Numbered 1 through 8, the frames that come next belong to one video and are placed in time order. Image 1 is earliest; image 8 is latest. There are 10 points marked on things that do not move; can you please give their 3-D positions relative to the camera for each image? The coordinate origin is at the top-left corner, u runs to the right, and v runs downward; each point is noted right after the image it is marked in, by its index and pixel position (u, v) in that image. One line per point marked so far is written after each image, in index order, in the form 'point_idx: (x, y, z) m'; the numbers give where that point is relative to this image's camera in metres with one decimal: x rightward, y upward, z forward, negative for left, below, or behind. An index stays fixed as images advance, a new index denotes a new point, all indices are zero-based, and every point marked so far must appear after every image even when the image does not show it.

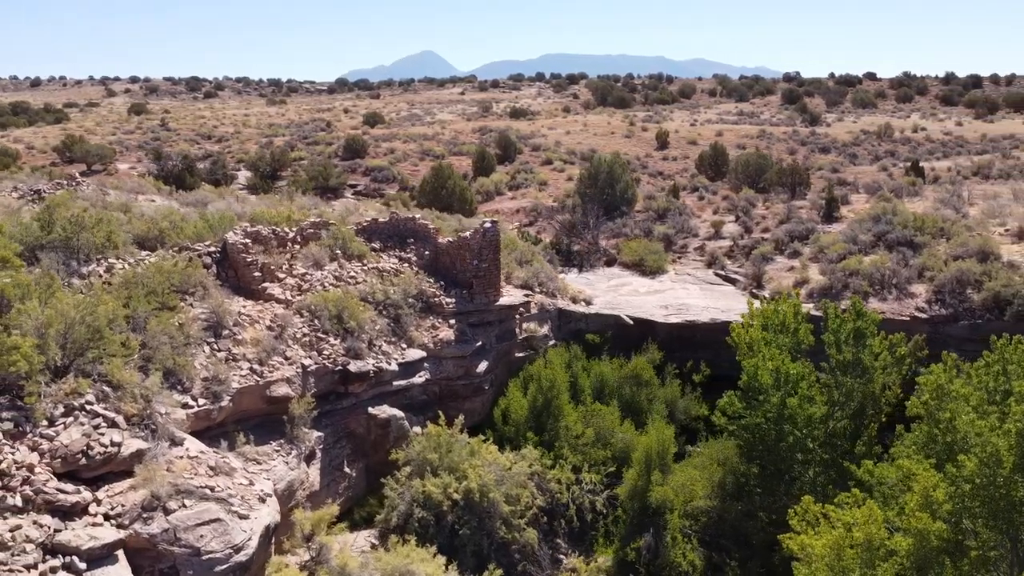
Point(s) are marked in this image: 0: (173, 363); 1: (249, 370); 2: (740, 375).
0: (-3.3, -0.7, +7.9) m
1: (-2.8, -0.9, +8.7) m
2: (+4.2, -1.6, +14.9) m
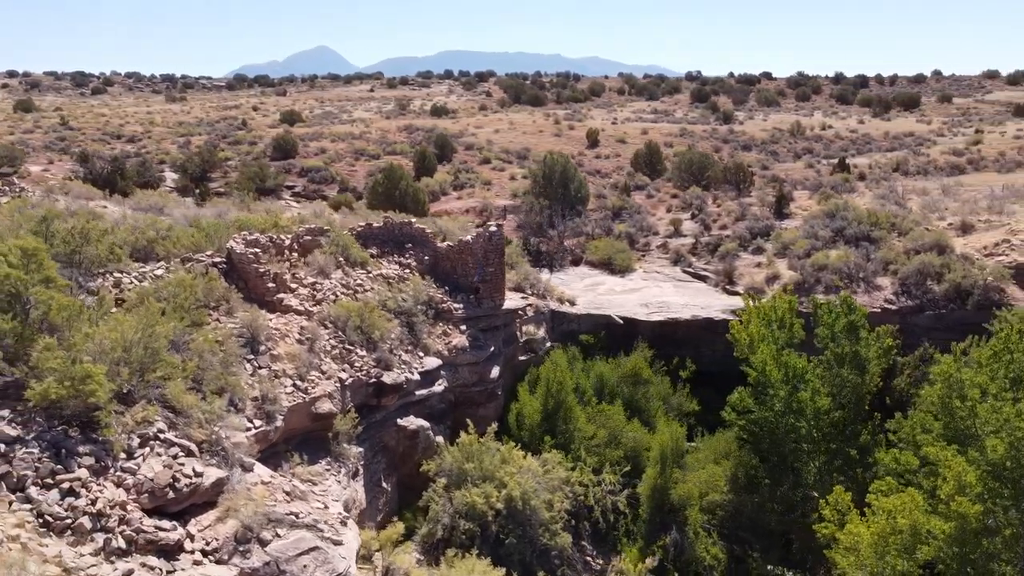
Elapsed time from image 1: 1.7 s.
0: (-2.6, -0.9, +7.4) m
1: (-2.2, -1.0, +8.3) m
2: (+4.0, -1.6, +15.3) m
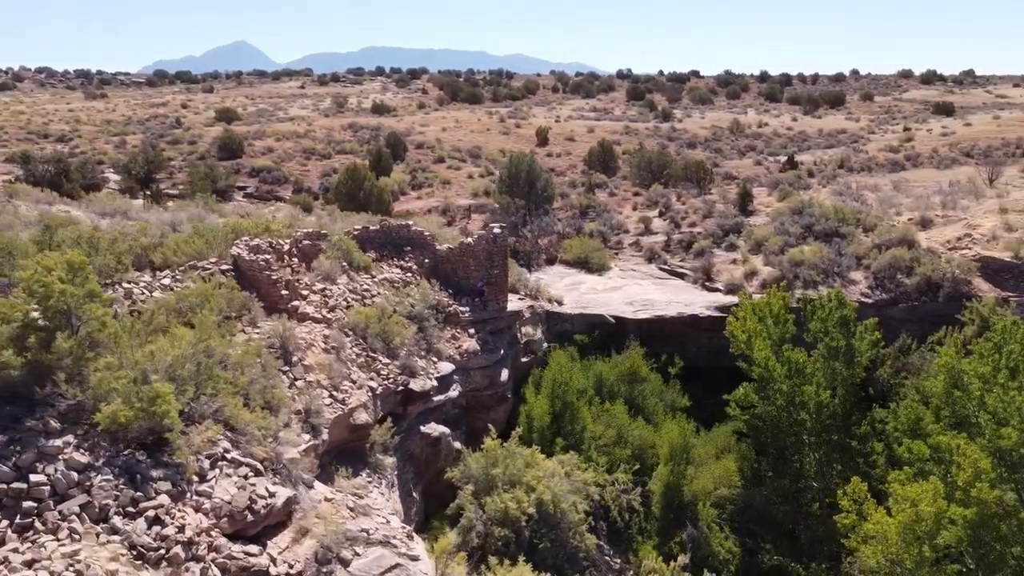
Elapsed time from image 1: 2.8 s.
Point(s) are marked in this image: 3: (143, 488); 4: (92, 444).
0: (-2.1, -1.0, +7.2) m
1: (-1.8, -1.1, +8.0) m
2: (+3.8, -1.5, +15.6) m
3: (-2.4, -1.3, +5.3) m
4: (-2.9, -1.1, +5.5) m
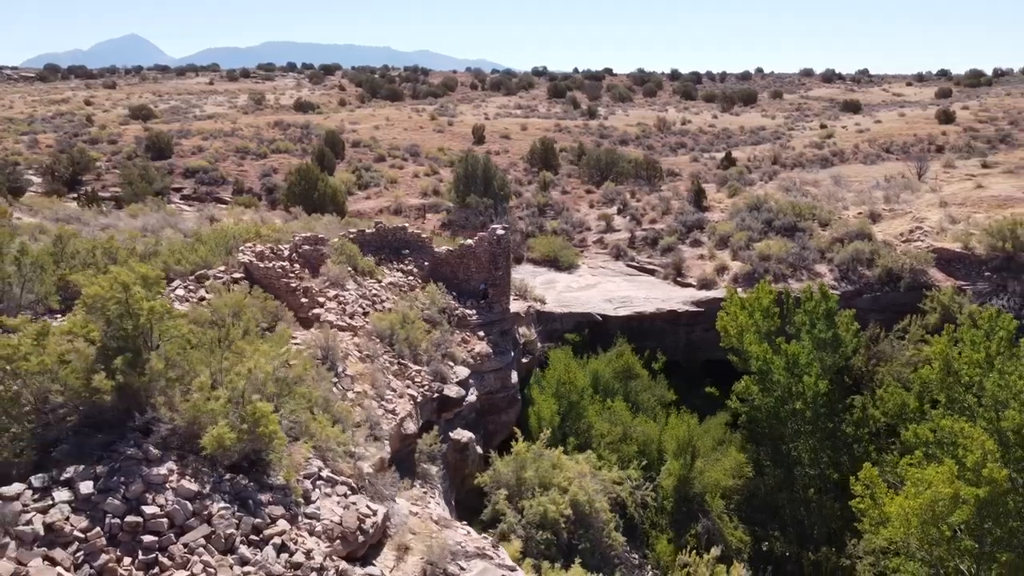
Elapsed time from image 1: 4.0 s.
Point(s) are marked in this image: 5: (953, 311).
0: (-1.5, -1.0, +6.9) m
1: (-1.3, -1.2, +7.8) m
2: (+3.5, -1.4, +15.9) m
3: (-1.6, -1.4, +5.1) m
4: (-2.0, -1.2, +5.2) m
5: (+8.3, -0.4, +15.1) m
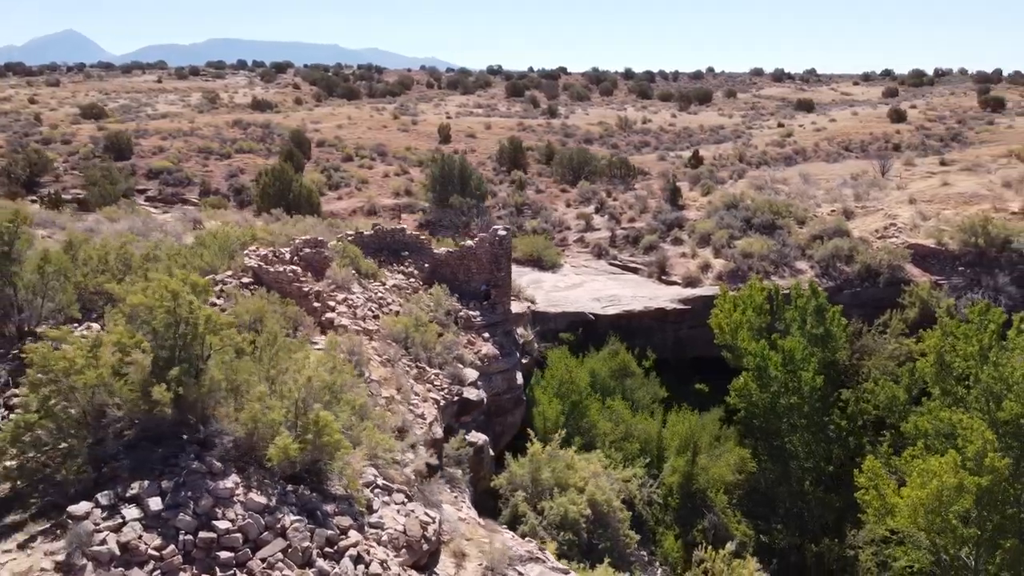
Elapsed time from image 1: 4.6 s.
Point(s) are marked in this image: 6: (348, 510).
0: (-1.1, -1.1, +6.8) m
1: (-1.0, -1.2, +7.7) m
2: (+3.3, -1.4, +16.1) m
3: (-1.1, -1.5, +5.0) m
4: (-1.6, -1.2, +5.0) m
5: (+8.1, -0.3, +15.5) m
6: (-1.1, -1.4, +5.2) m
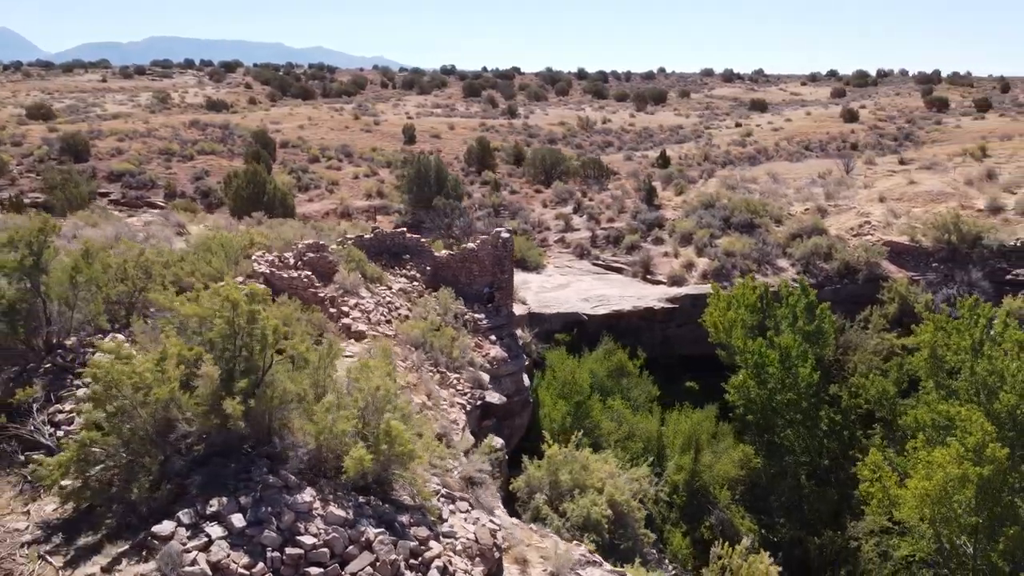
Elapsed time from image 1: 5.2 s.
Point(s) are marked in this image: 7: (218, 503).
0: (-0.8, -1.1, +6.7) m
1: (-0.6, -1.3, +7.7) m
2: (+3.1, -1.4, +16.3) m
3: (-0.6, -1.5, +4.9) m
4: (-1.1, -1.3, +4.9) m
5: (+7.9, -0.3, +16.0) m
6: (-0.6, -1.5, +5.2) m
7: (-1.7, -1.2, +4.6) m
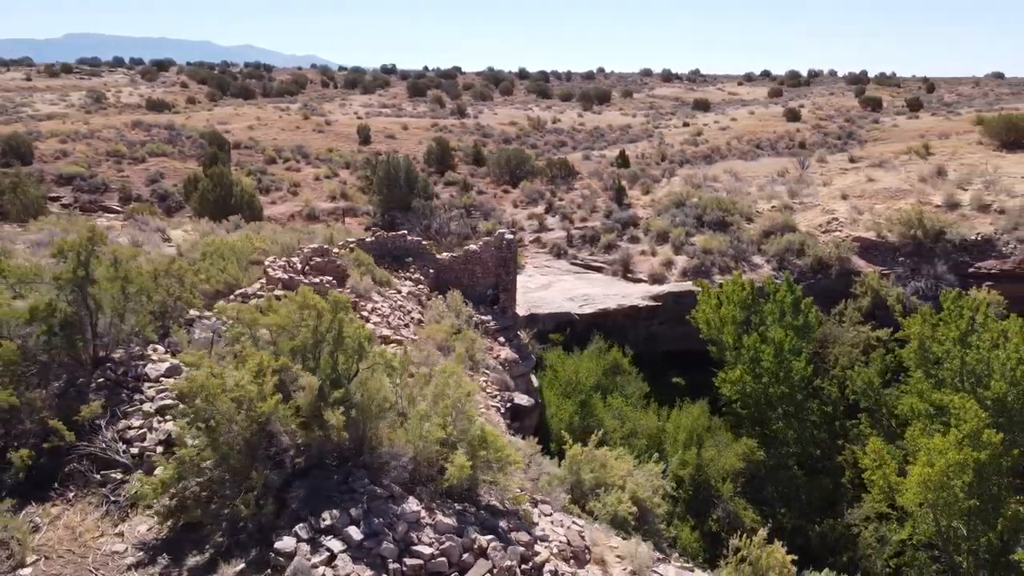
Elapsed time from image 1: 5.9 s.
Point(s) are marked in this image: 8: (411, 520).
0: (-0.3, -1.2, +6.7) m
1: (-0.2, -1.3, +7.7) m
2: (+2.8, -1.3, +16.5) m
3: (0.0, -1.5, +4.9) m
4: (-0.5, -1.3, +4.9) m
5: (+7.7, -0.1, +16.6) m
6: (0.0, -1.5, +5.1) m
7: (-1.0, -1.3, +4.5) m
8: (-0.6, -1.3, +4.7) m
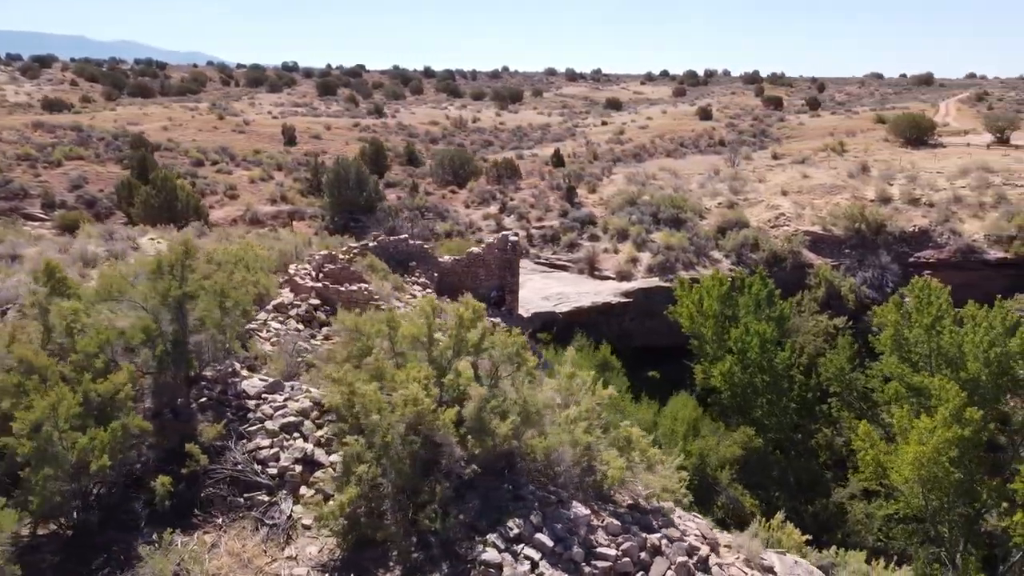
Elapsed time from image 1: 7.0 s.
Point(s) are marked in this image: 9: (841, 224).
0: (+0.5, -1.2, +6.8) m
1: (+0.4, -1.3, +7.7) m
2: (+2.3, -1.3, +16.9) m
3: (+1.0, -1.6, +5.0) m
4: (+0.5, -1.4, +5.0) m
5: (+7.1, +0.1, +17.6) m
6: (+1.0, -1.5, +5.3) m
7: (0.0, -1.3, +4.5) m
8: (+0.4, -1.4, +4.7) m
9: (+7.9, +1.5, +19.3) m
